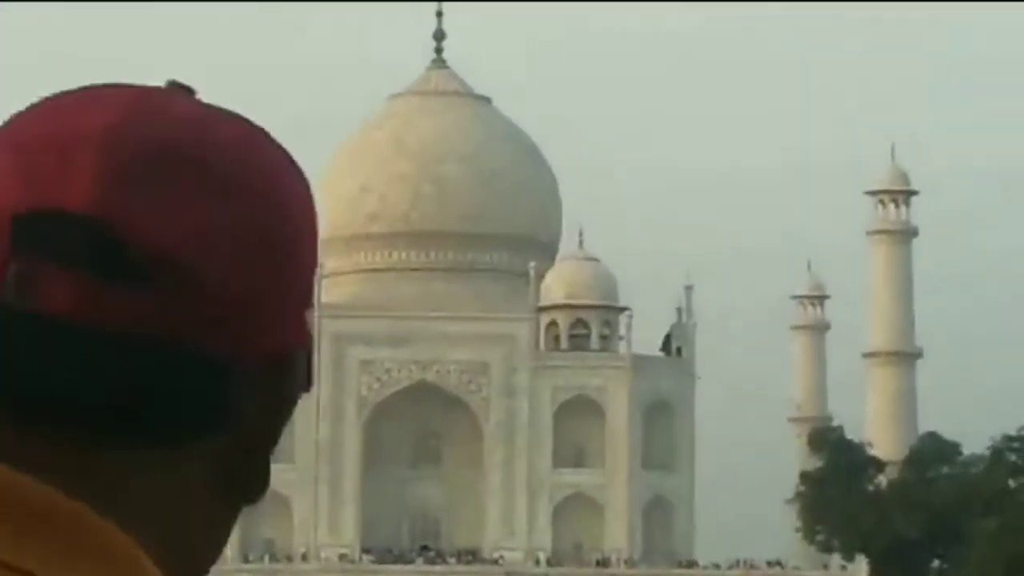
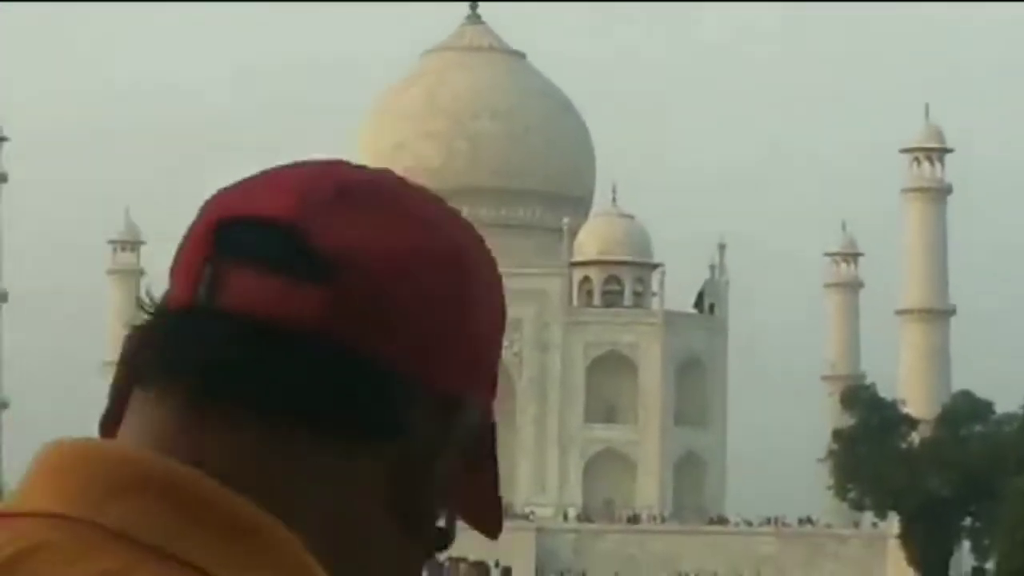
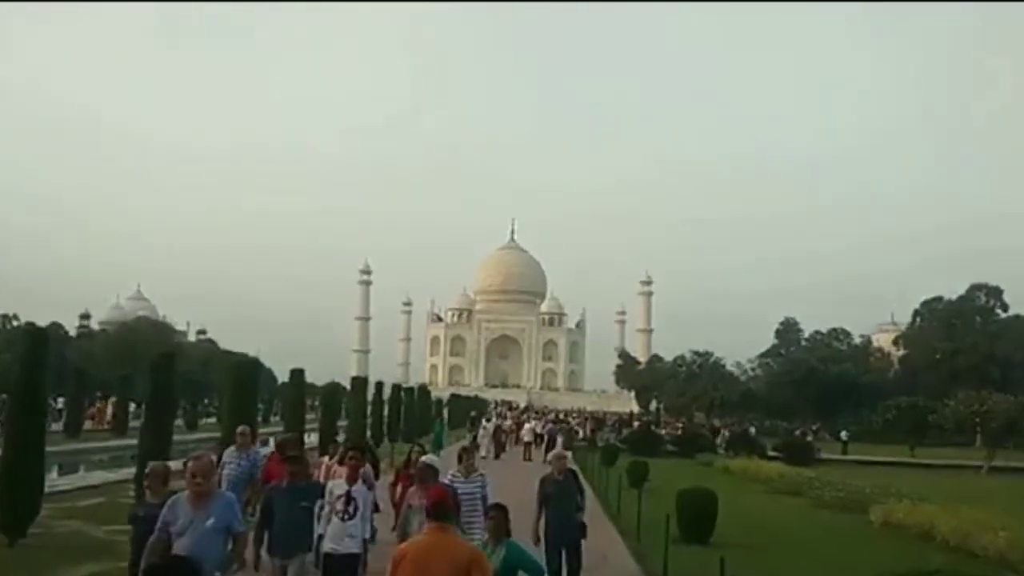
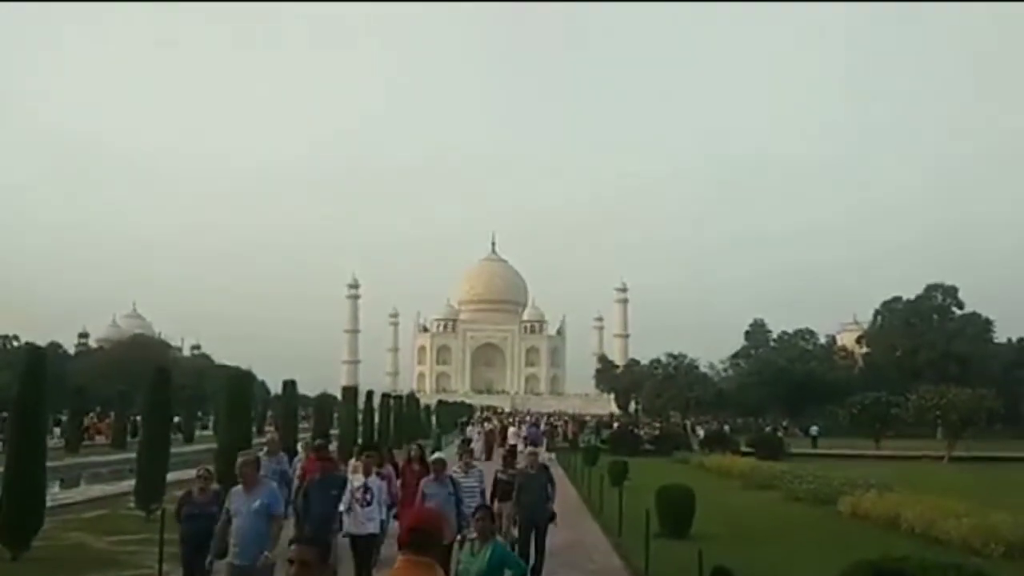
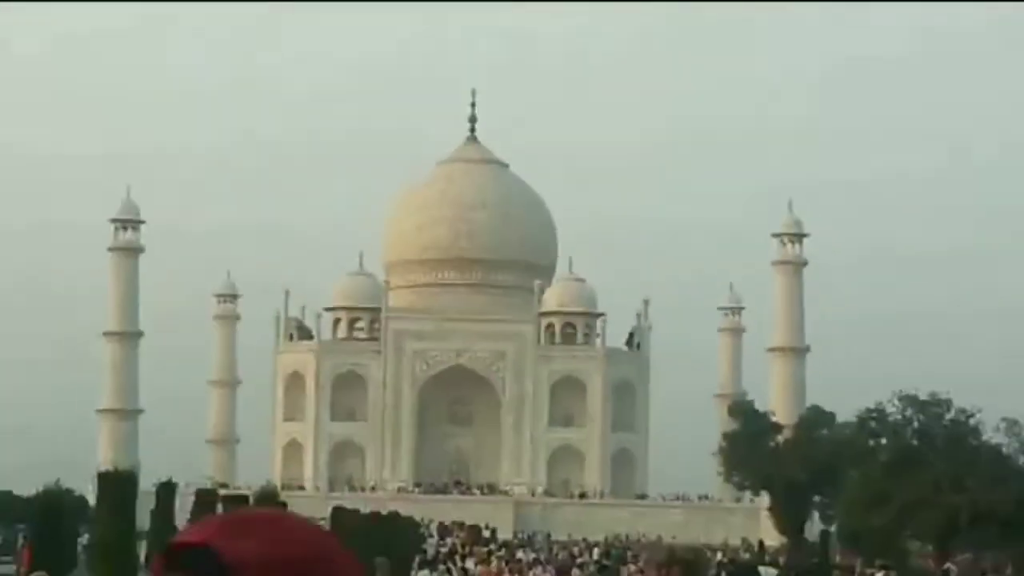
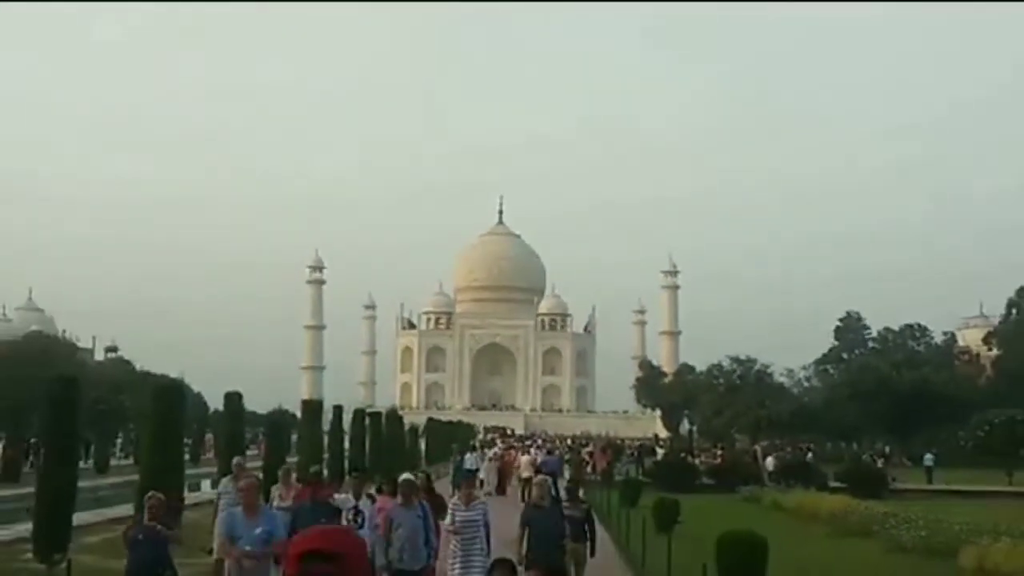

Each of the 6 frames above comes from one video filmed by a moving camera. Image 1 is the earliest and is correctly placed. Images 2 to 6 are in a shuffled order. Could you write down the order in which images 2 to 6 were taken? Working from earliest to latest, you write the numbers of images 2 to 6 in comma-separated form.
2, 5, 6, 4, 3
